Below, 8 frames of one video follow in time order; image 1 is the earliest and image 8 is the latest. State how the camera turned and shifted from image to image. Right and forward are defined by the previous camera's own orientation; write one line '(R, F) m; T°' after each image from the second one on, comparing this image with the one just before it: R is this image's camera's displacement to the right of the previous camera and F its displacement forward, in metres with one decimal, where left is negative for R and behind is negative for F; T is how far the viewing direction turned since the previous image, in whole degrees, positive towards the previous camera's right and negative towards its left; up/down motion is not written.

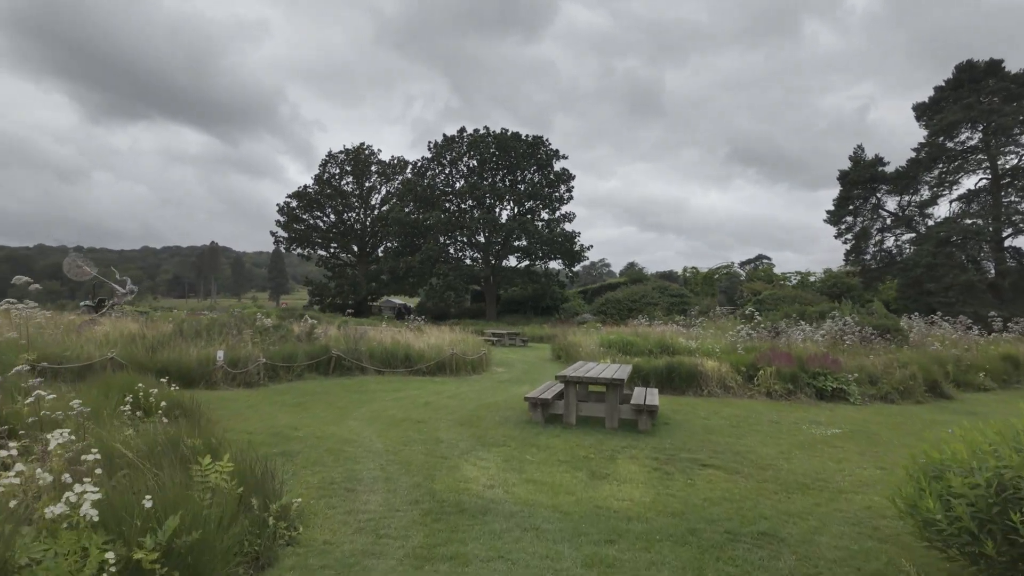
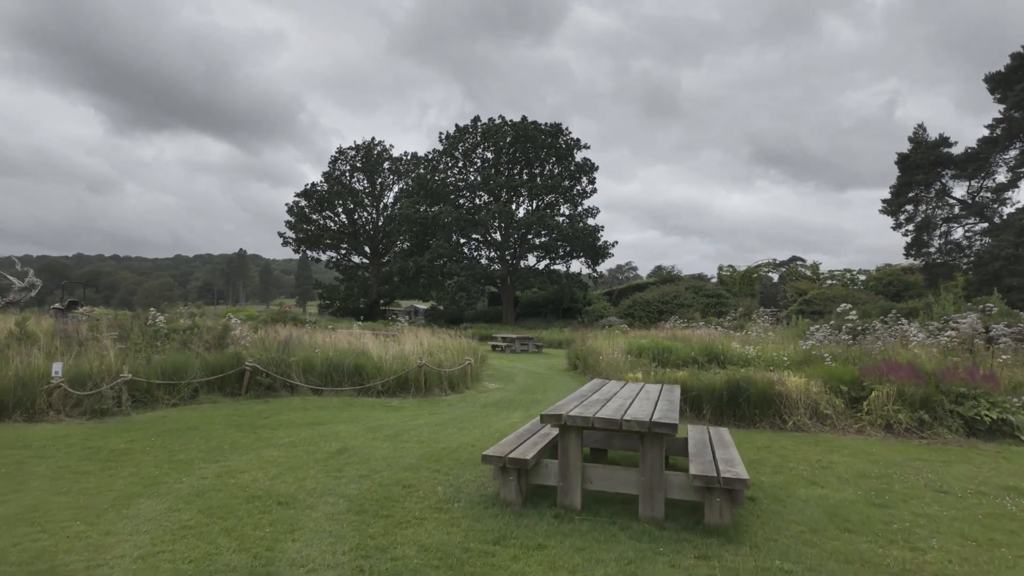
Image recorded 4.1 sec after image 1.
(+0.5, +3.3) m; -3°
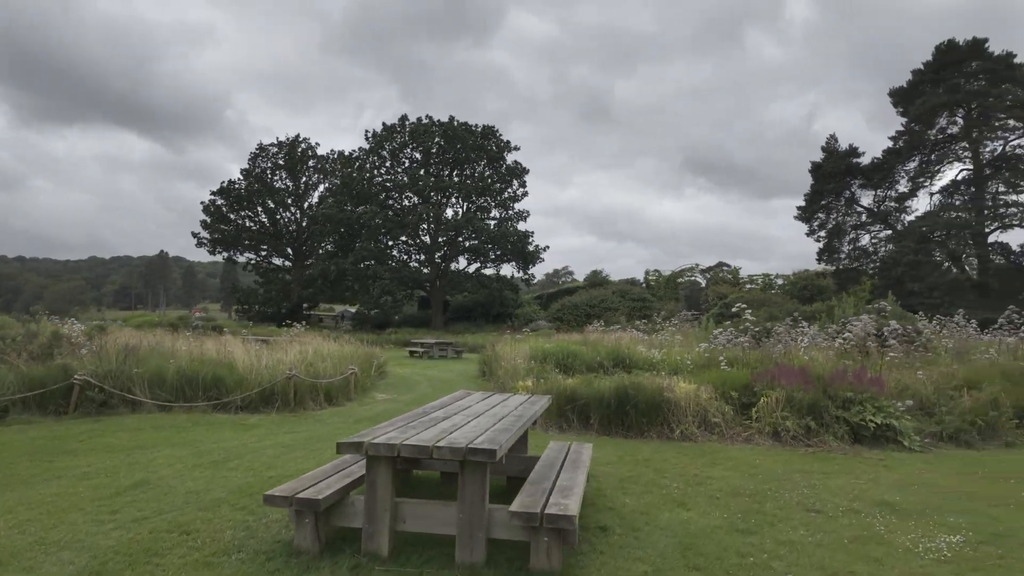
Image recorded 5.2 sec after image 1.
(+0.7, +0.6) m; +6°
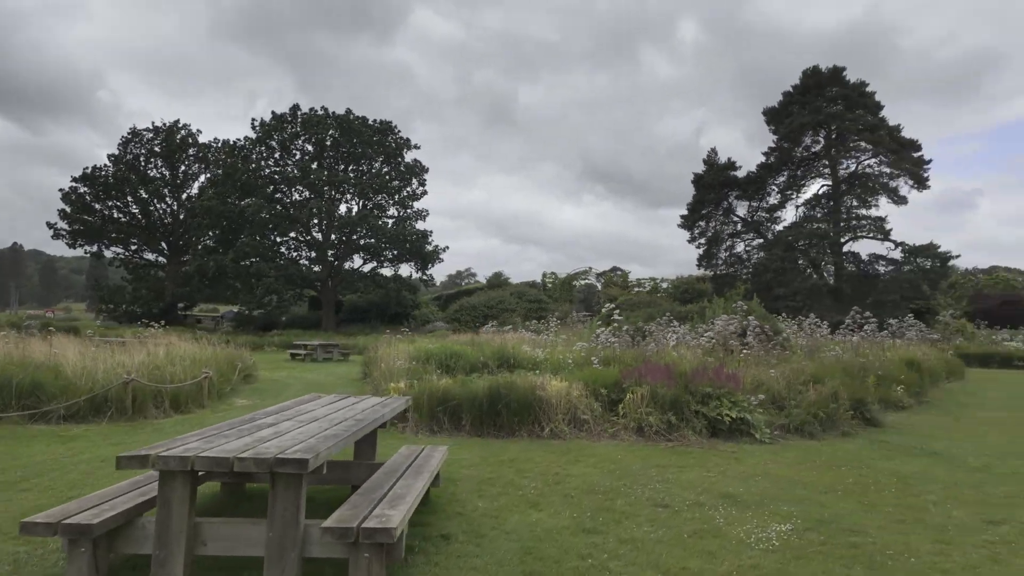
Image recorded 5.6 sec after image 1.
(+0.4, +0.2) m; +9°
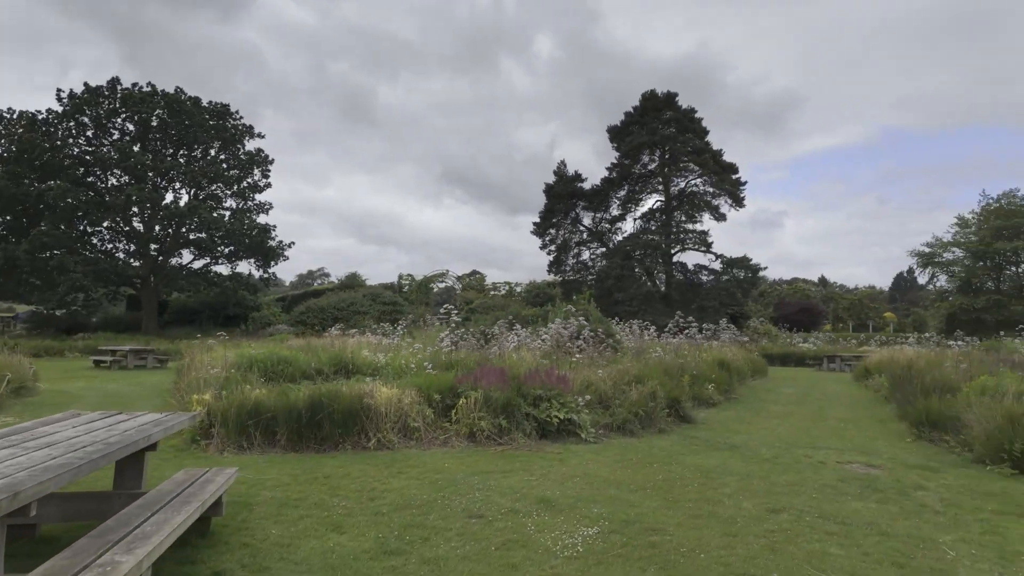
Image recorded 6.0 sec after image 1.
(+0.3, +0.2) m; +13°
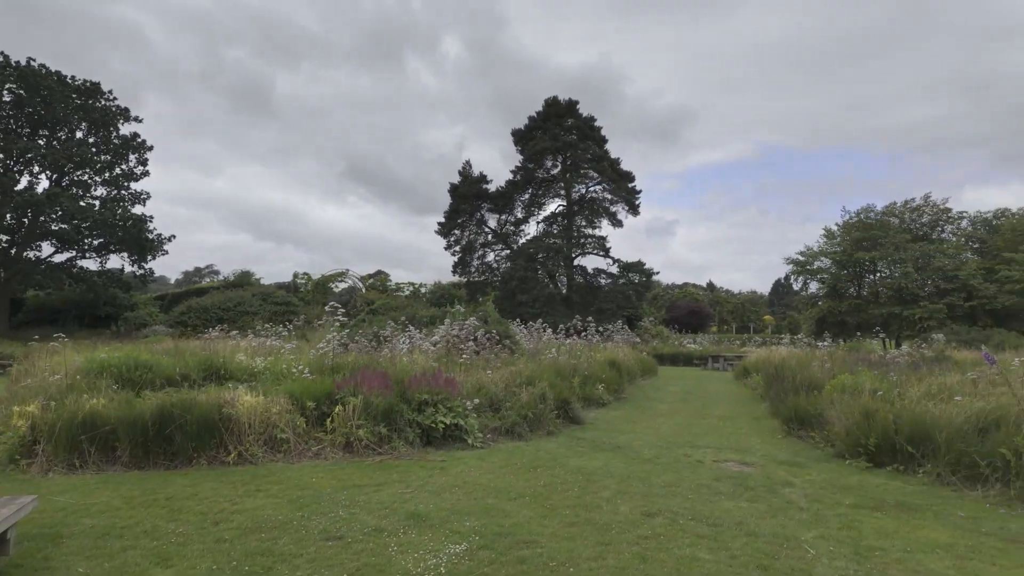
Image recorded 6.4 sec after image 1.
(+0.2, +0.3) m; +9°
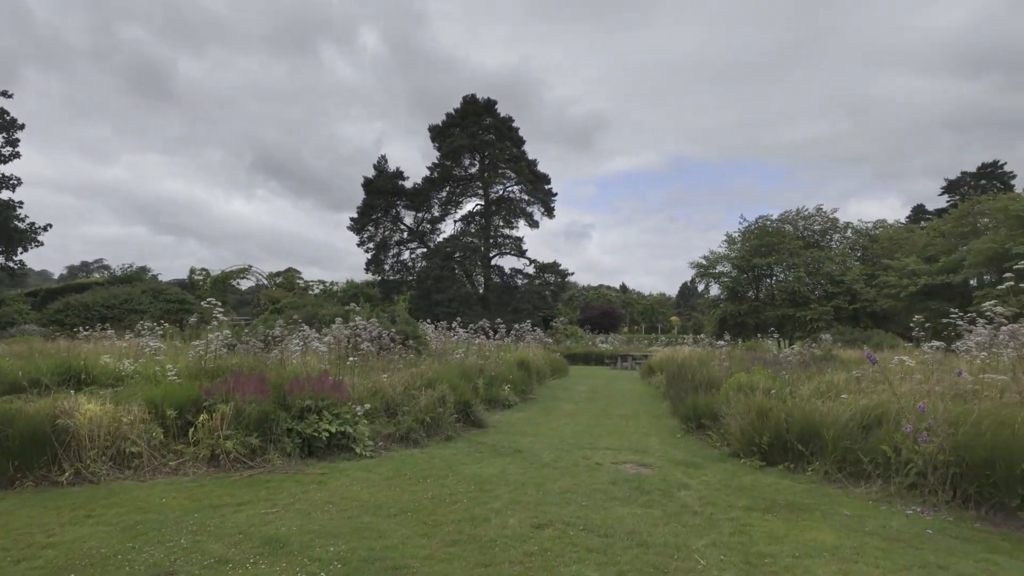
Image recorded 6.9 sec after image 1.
(+0.2, +0.4) m; +8°
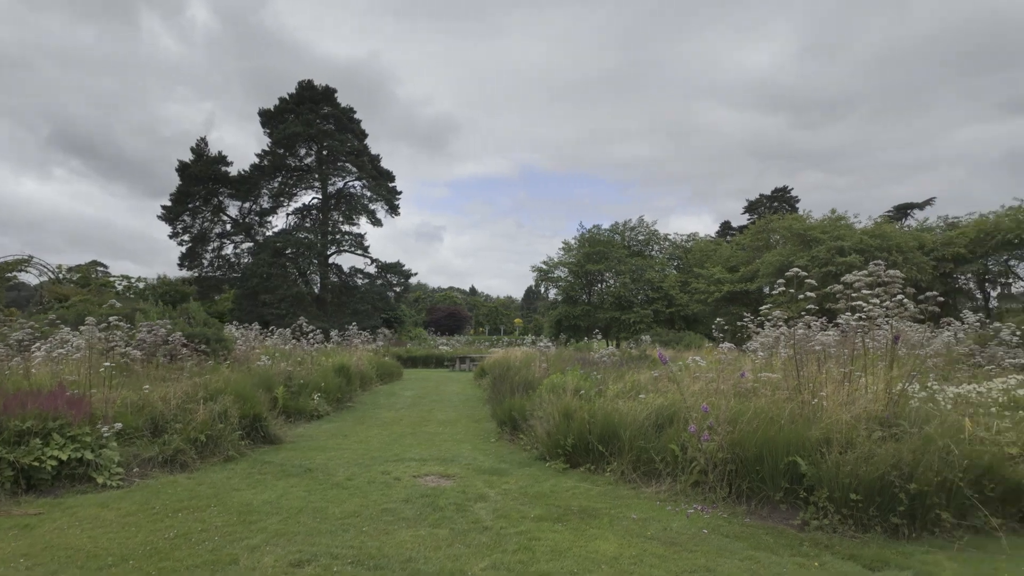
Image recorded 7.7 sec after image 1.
(+0.5, +0.4) m; +14°
